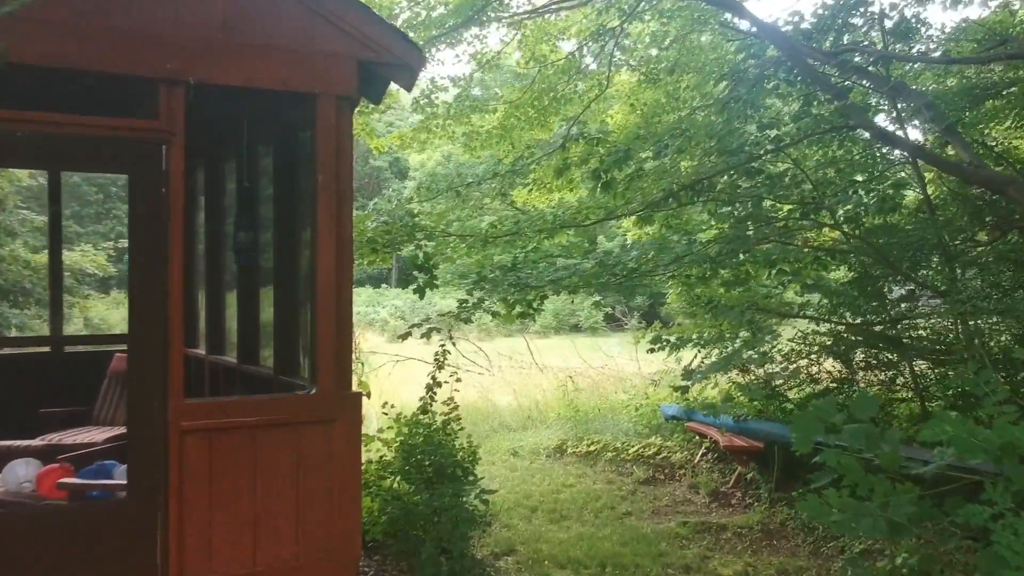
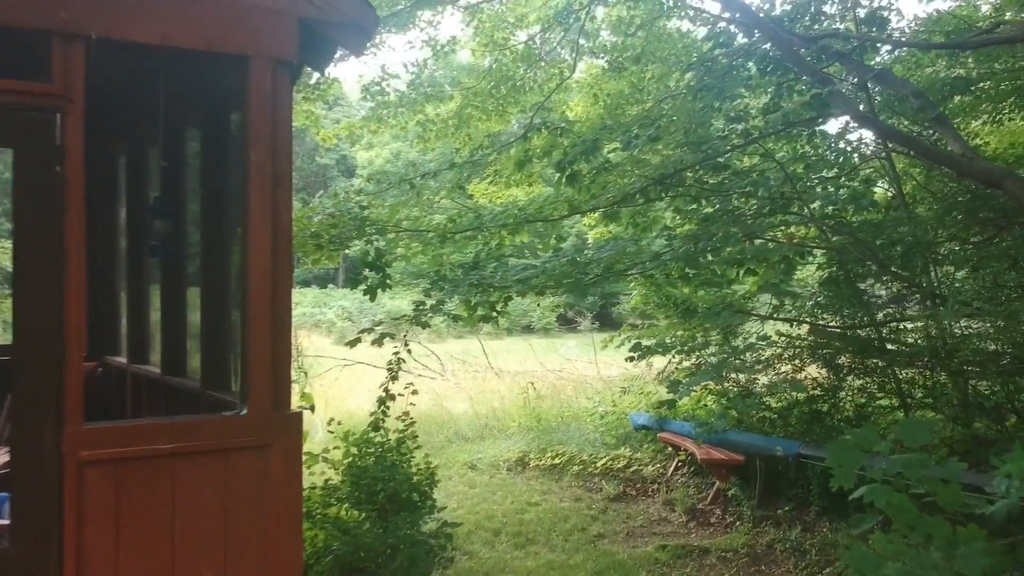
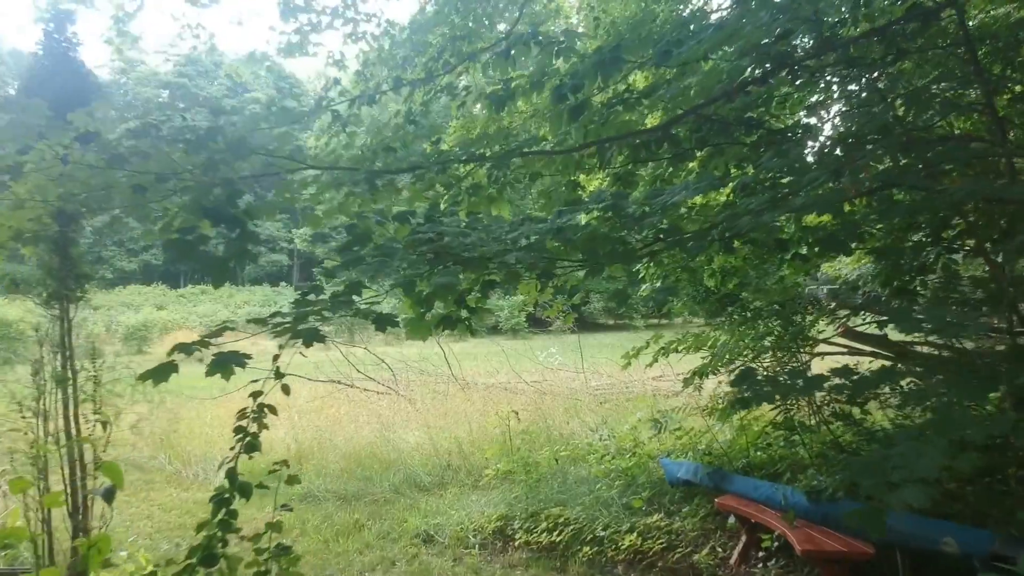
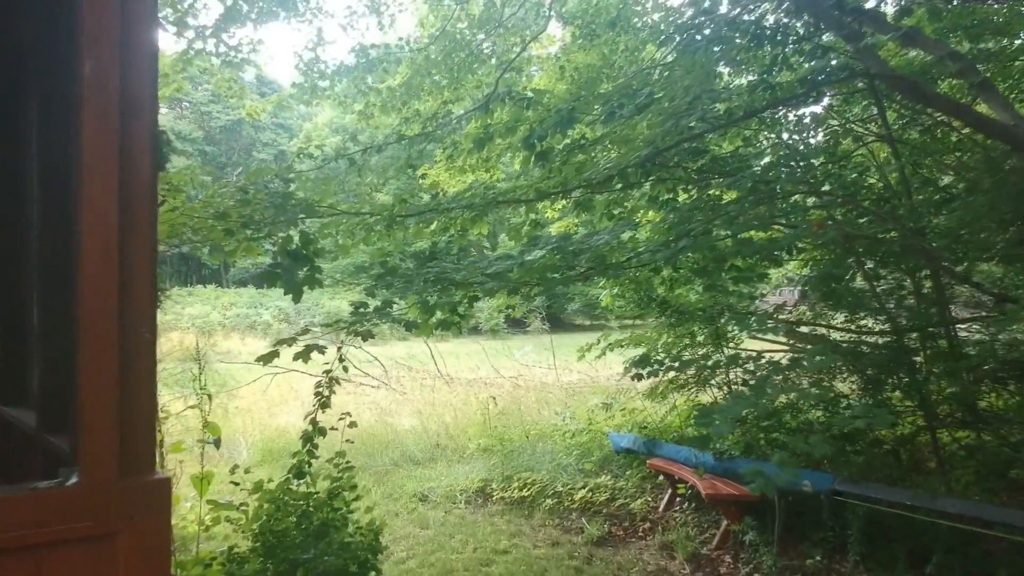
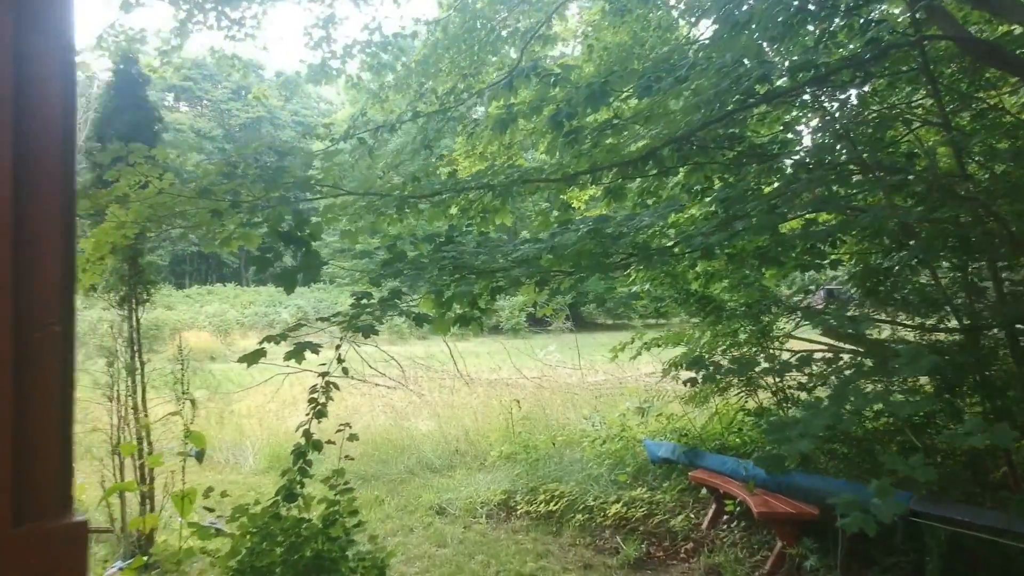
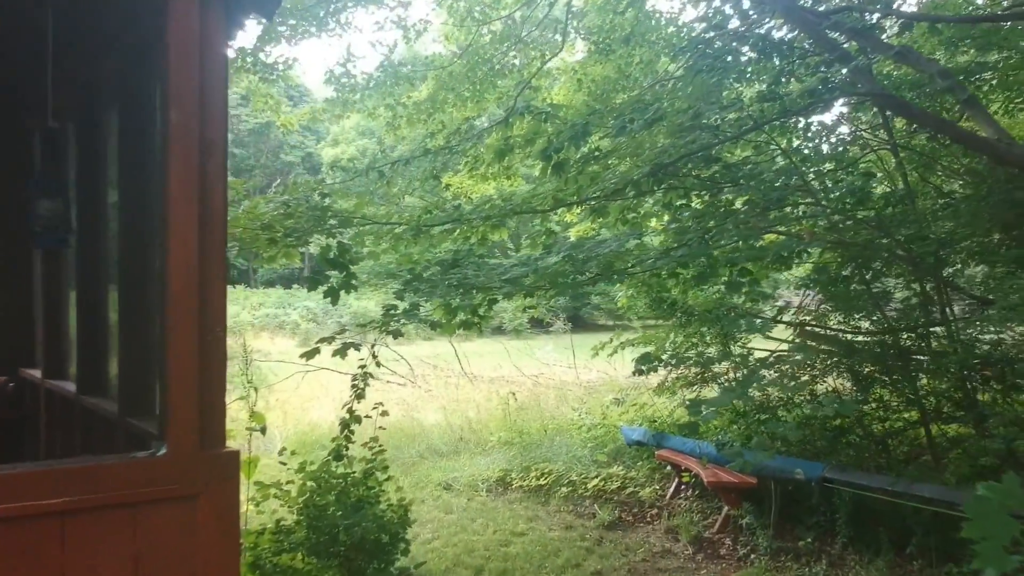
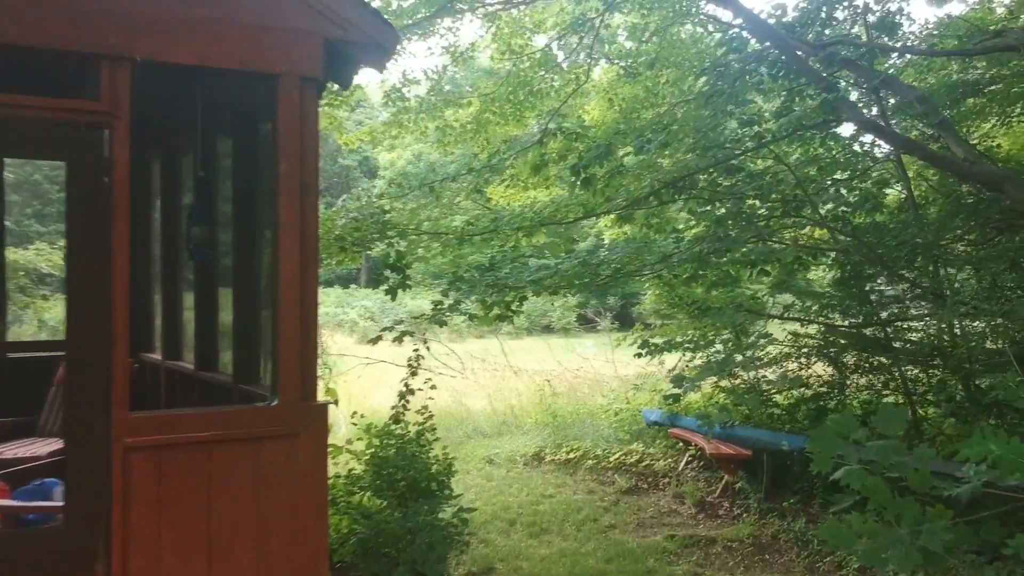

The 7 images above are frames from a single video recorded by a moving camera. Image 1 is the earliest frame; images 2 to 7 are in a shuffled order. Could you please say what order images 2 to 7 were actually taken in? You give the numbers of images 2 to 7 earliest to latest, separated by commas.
7, 2, 6, 4, 5, 3
